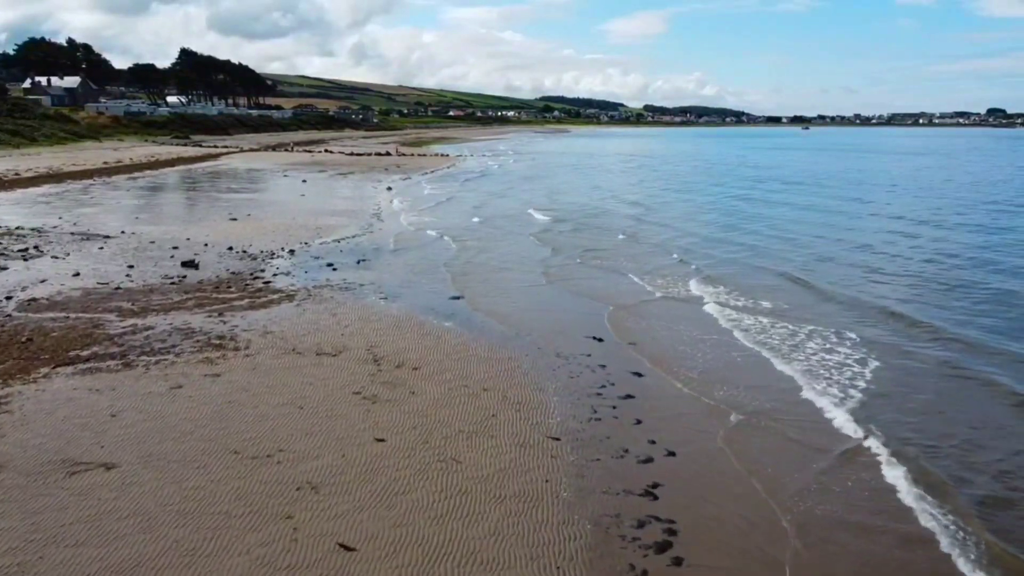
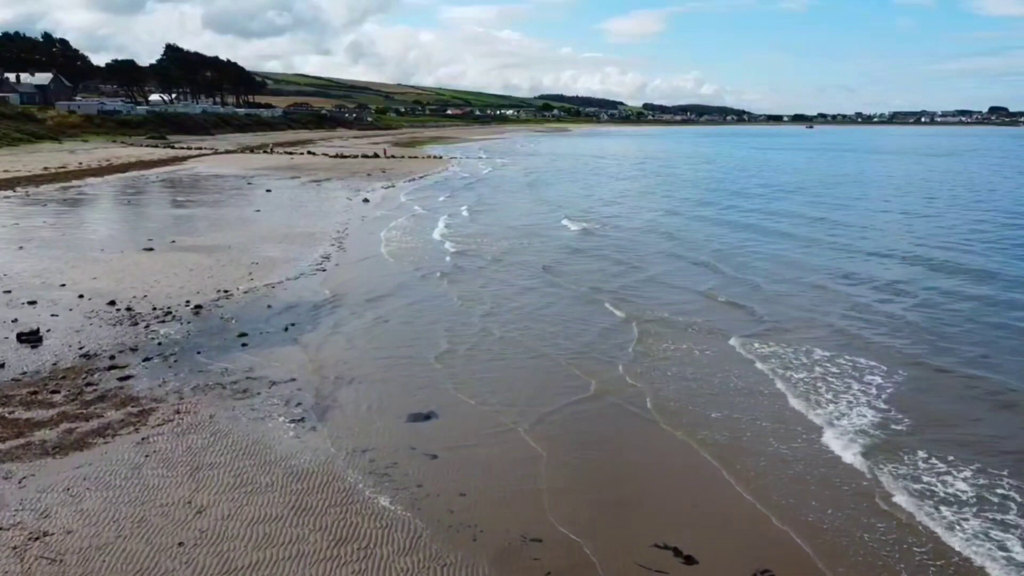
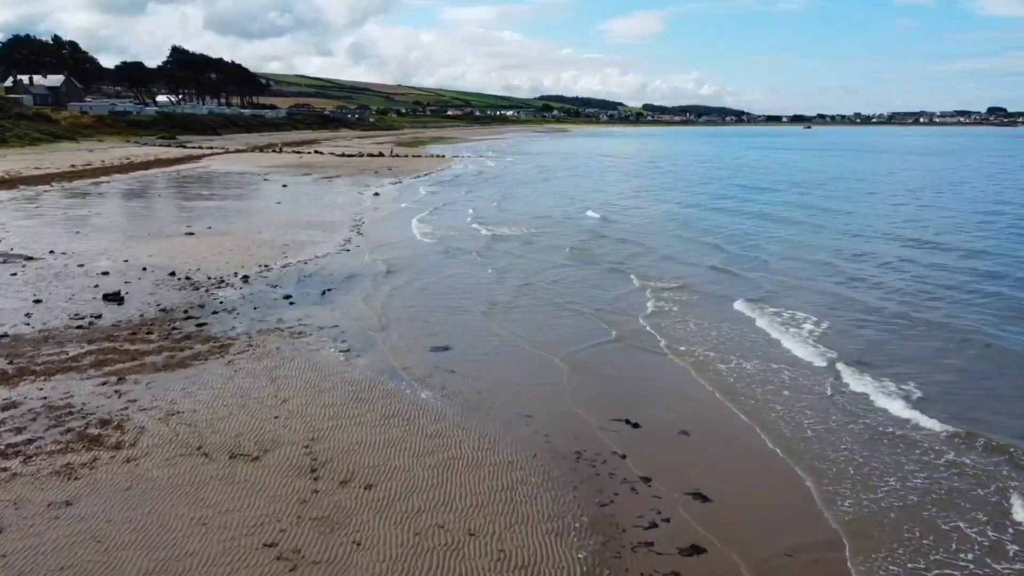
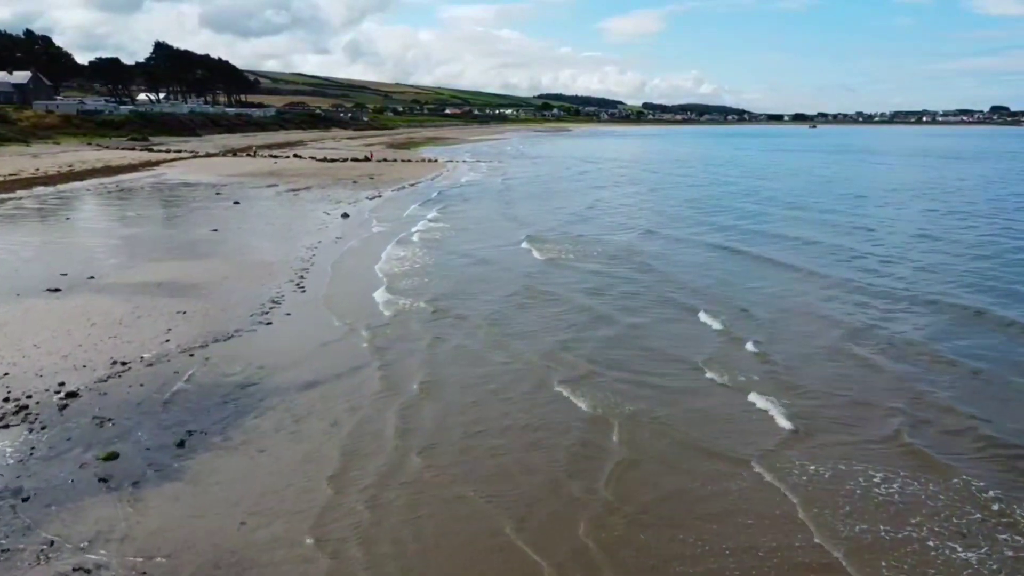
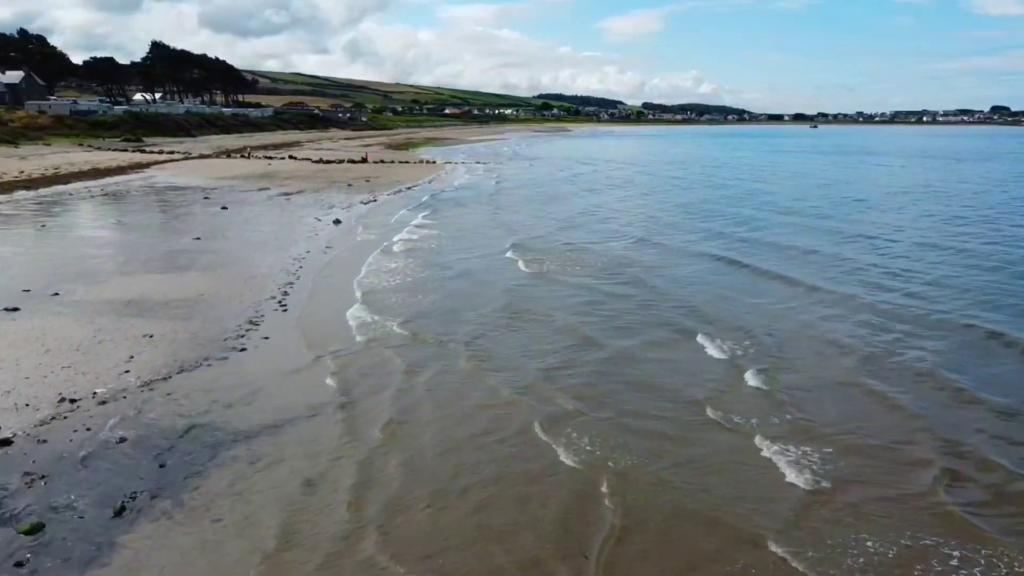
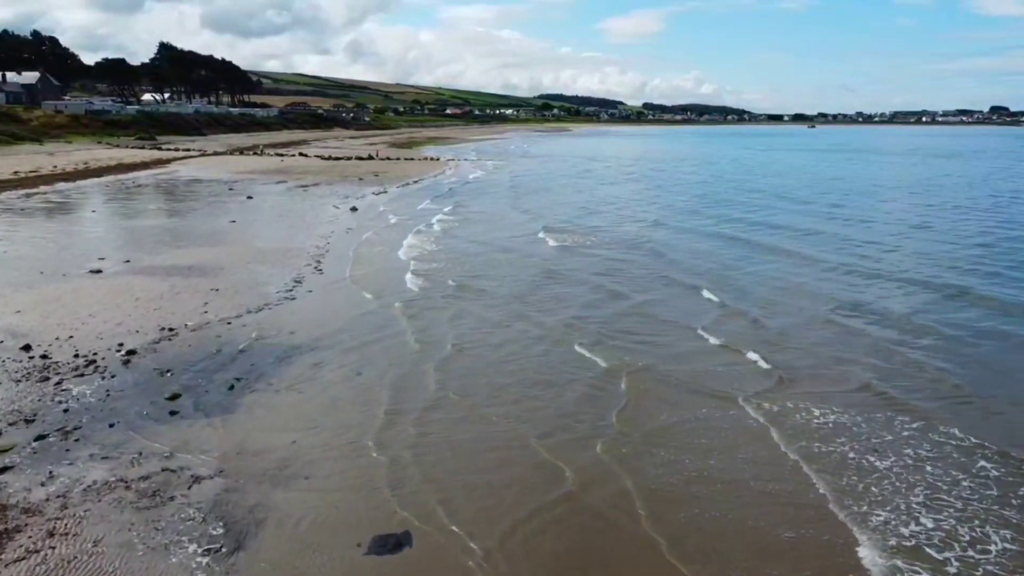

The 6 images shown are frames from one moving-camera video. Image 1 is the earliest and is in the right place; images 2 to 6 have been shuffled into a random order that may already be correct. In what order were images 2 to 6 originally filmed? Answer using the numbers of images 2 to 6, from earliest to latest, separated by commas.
3, 2, 6, 4, 5
